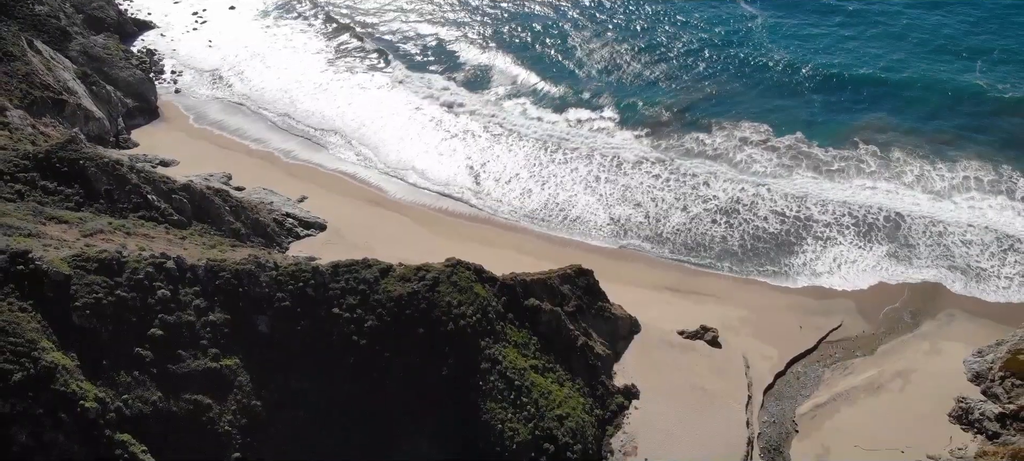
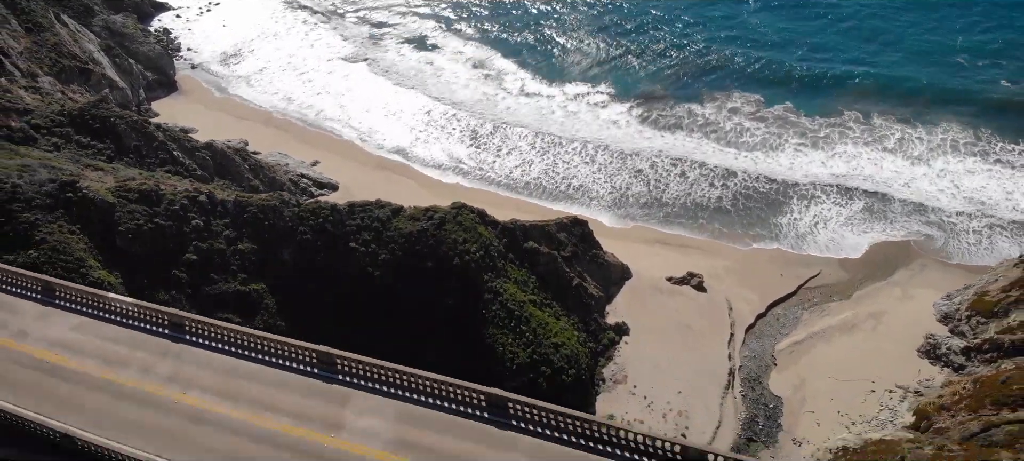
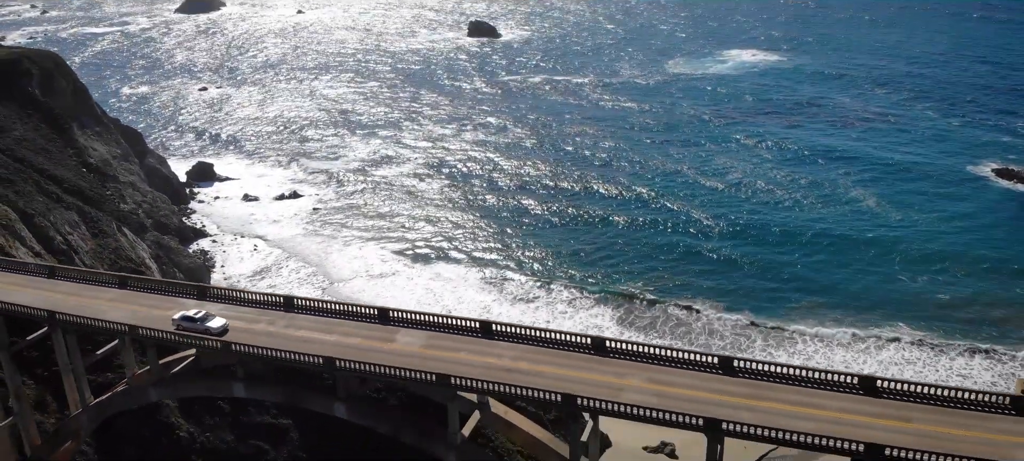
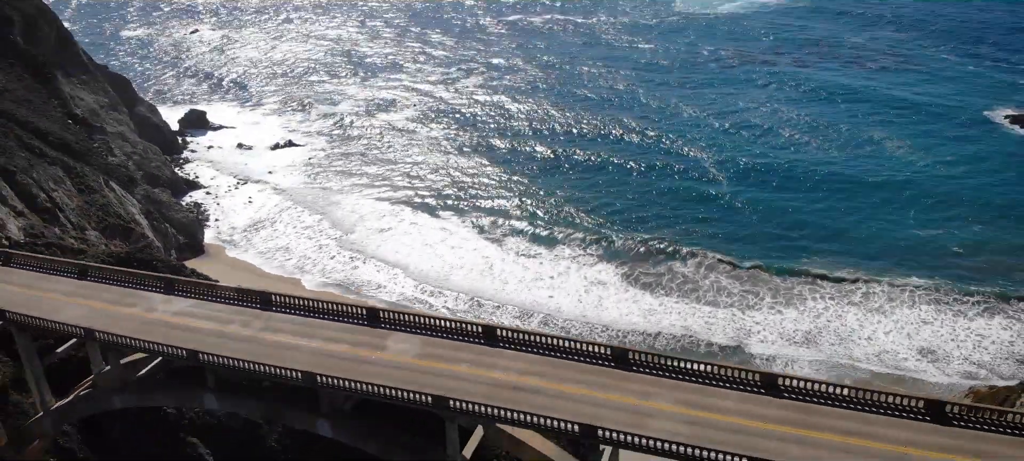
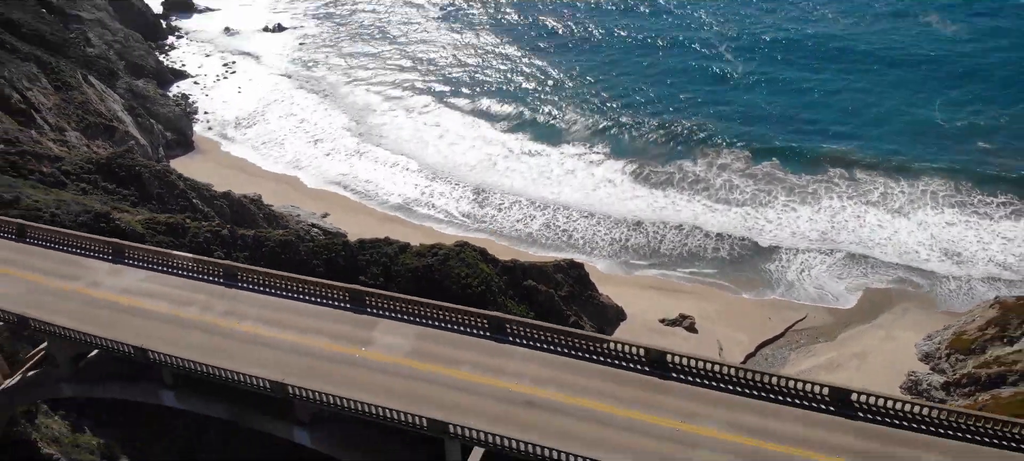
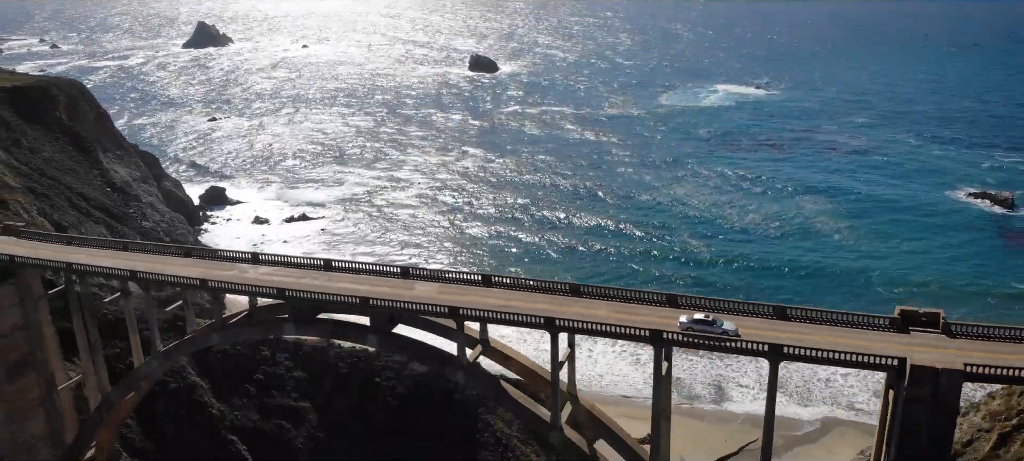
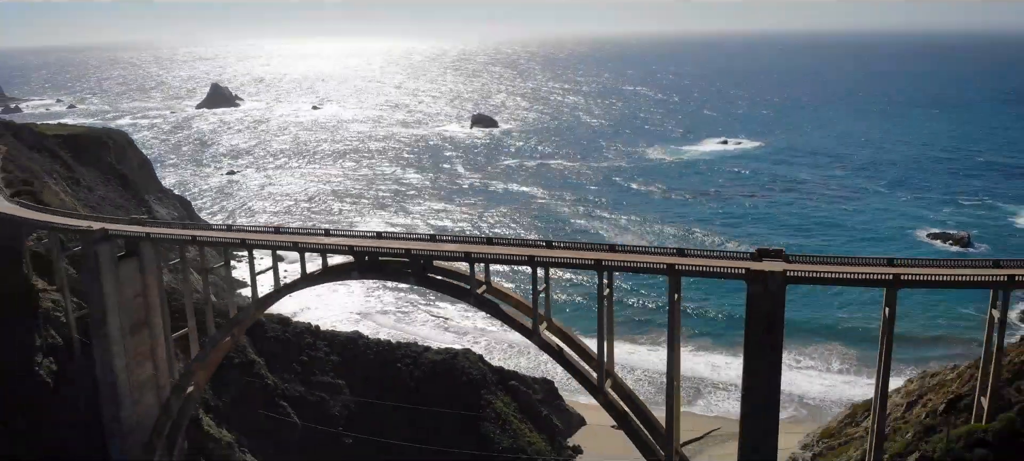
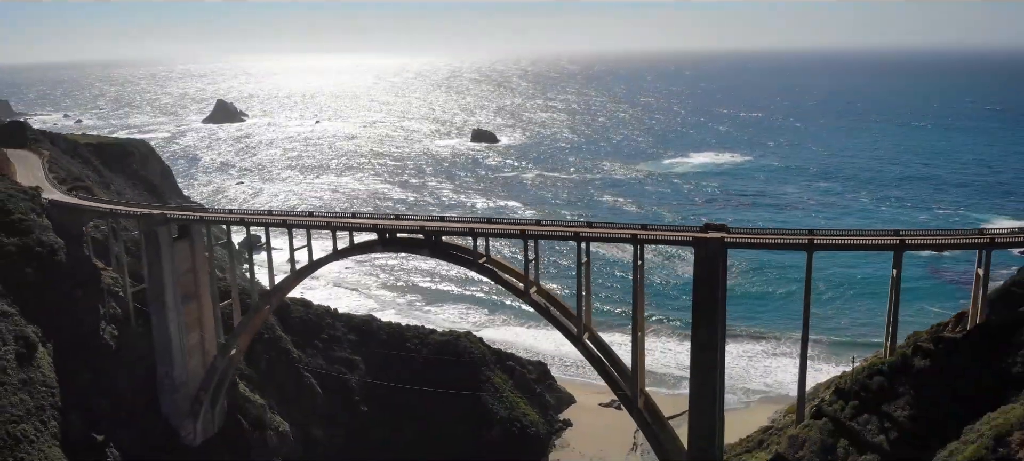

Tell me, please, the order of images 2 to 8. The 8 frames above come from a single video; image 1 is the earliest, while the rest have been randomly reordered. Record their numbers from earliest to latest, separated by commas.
2, 5, 4, 3, 6, 7, 8
